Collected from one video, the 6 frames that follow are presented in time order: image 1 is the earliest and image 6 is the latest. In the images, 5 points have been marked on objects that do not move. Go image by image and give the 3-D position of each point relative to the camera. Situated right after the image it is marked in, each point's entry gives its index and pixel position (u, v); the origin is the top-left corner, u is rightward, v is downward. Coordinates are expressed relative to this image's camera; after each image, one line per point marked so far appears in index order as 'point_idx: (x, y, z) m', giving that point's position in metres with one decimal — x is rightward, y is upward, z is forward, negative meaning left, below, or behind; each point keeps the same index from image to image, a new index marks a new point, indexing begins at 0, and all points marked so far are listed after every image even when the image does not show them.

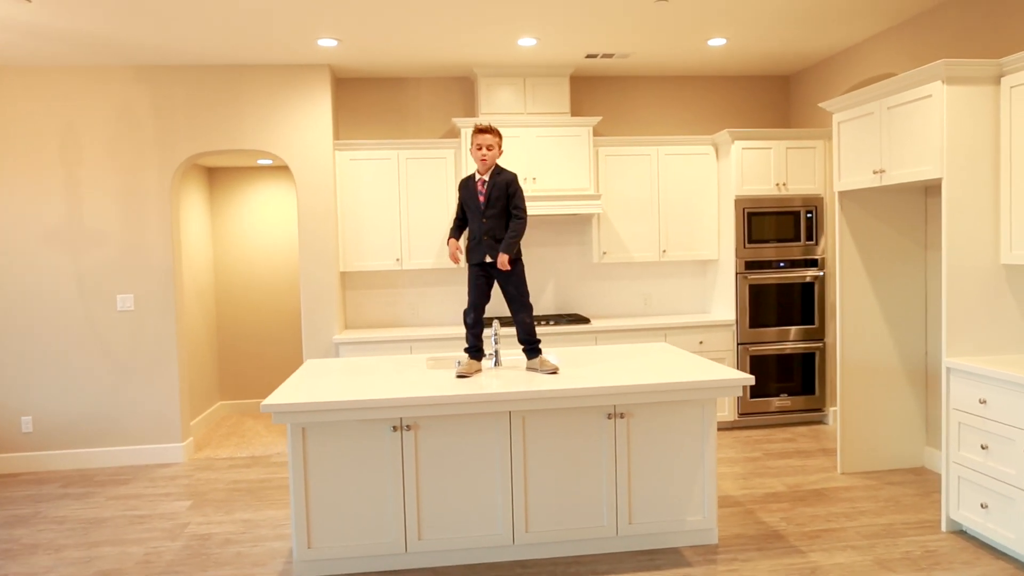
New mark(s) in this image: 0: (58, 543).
0: (-2.2, -1.2, +3.3) m
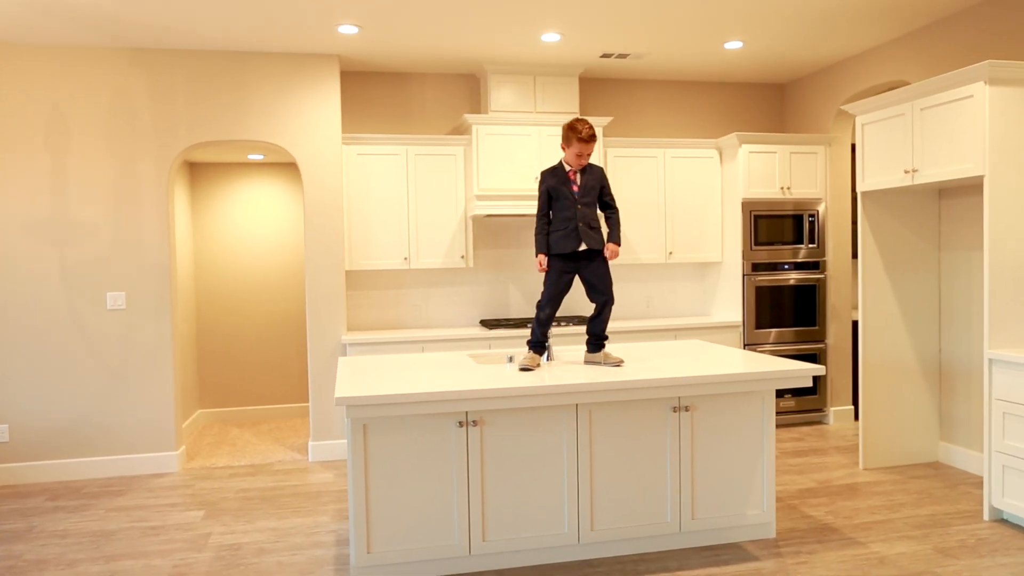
0: (-1.9, -1.2, +3.0) m
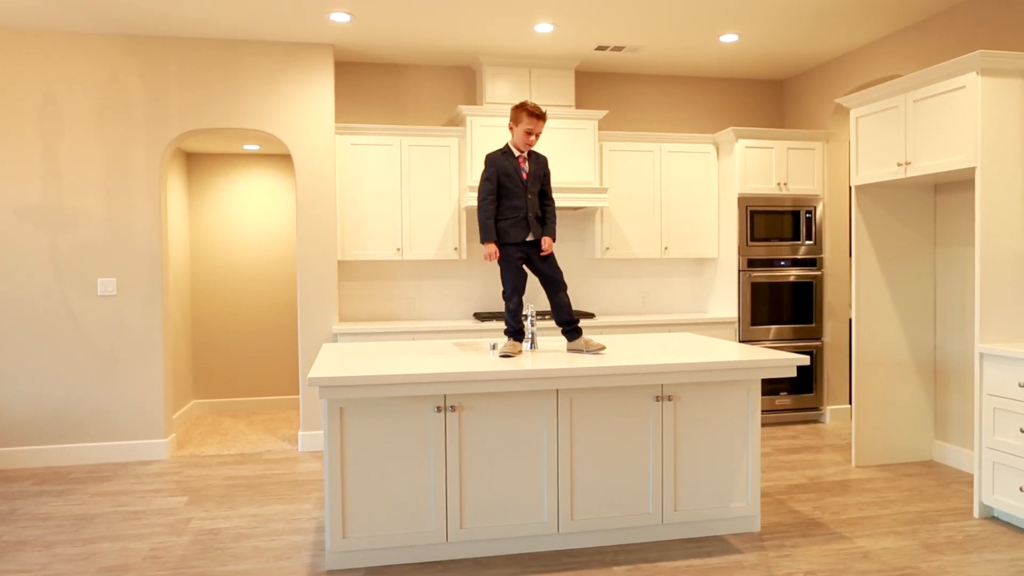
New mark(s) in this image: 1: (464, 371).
0: (-2.0, -1.1, +3.0) m
1: (-0.2, -0.3, +2.5) m
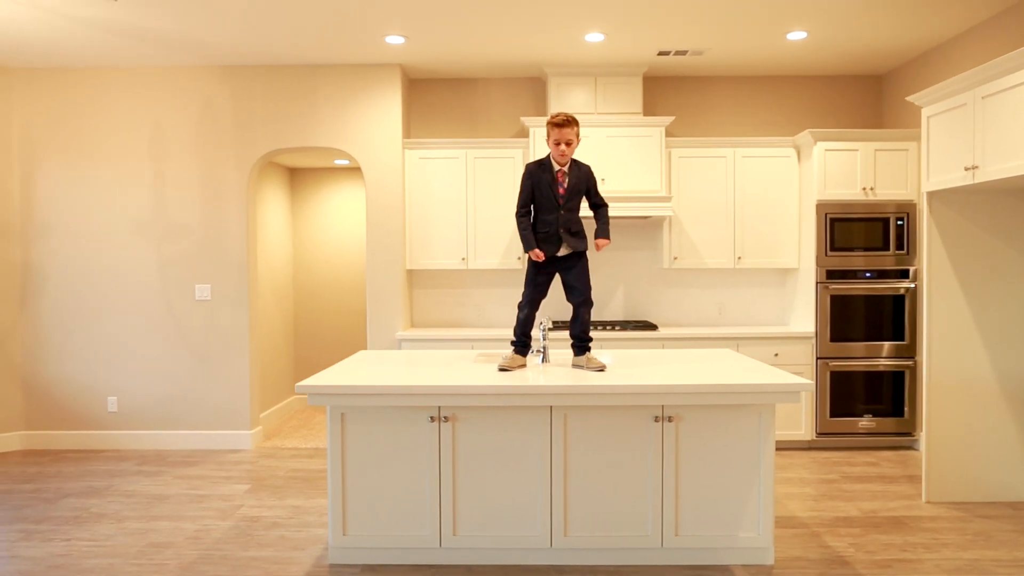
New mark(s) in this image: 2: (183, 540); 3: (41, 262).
0: (-2.0, -1.1, +3.4) m
1: (-0.2, -0.4, +2.6) m
2: (-1.5, -1.1, +3.1) m
3: (-3.4, +0.2, +5.0) m
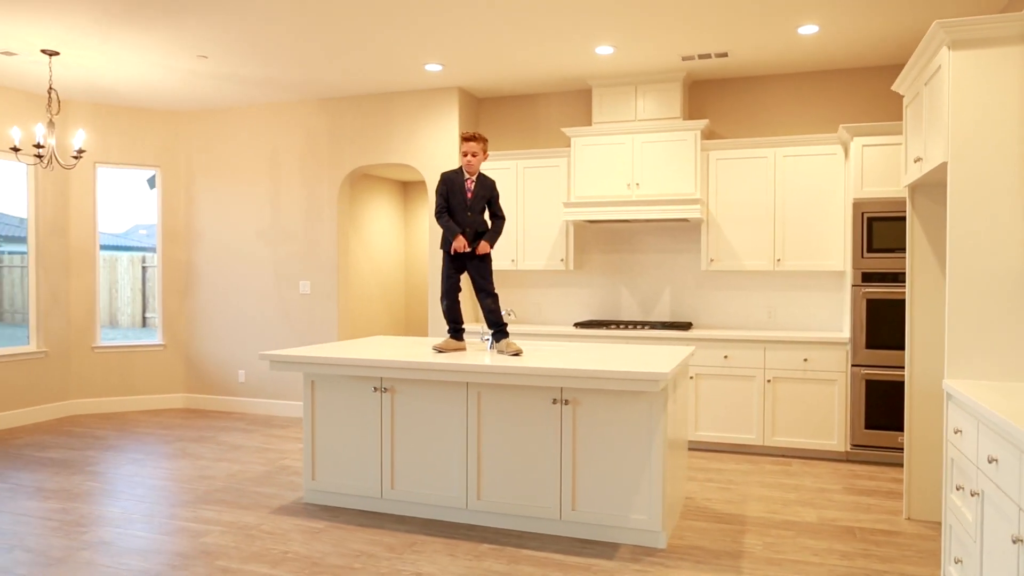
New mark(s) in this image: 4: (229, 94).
0: (-2.0, -1.1, +4.5) m
1: (-0.6, -0.3, +3.2) m
2: (-1.7, -1.1, +4.0) m
3: (-2.9, +0.2, +6.3) m
4: (-2.4, +1.6, +5.8) m
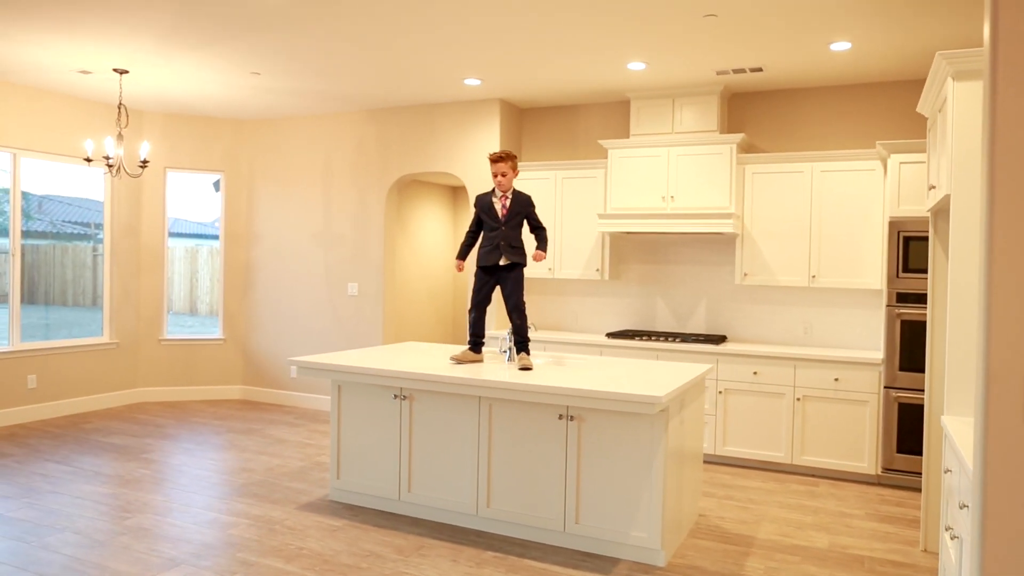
0: (-1.8, -1.1, +4.8) m
1: (-0.6, -0.4, +3.3) m
2: (-1.5, -1.1, +4.2) m
3: (-2.5, +0.3, +6.7) m
4: (-2.0, +1.6, +6.1) m
